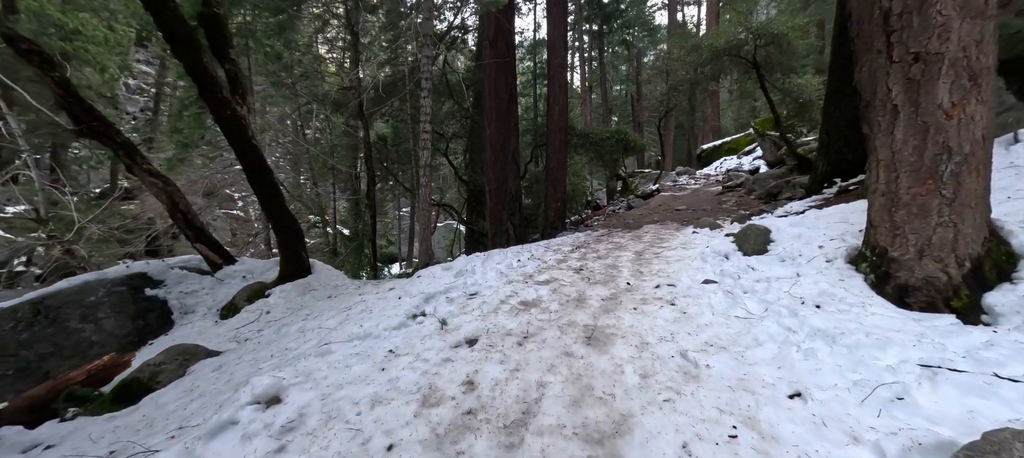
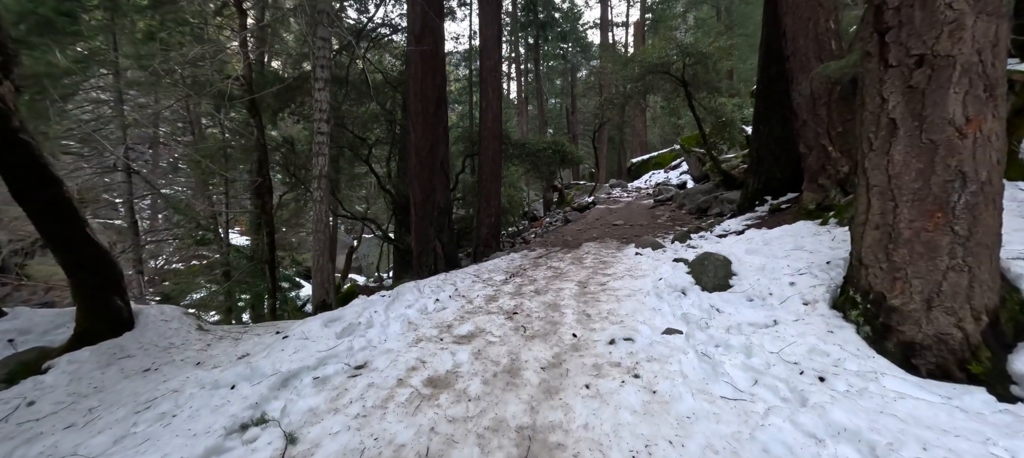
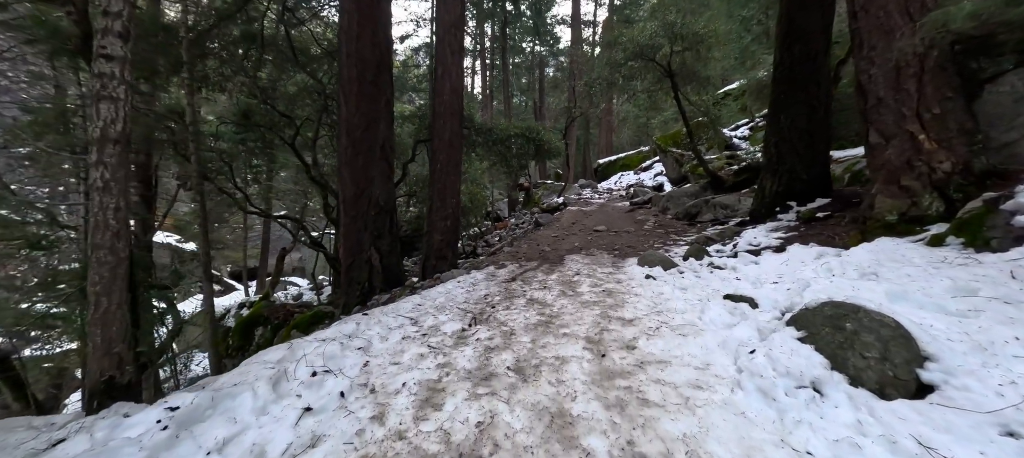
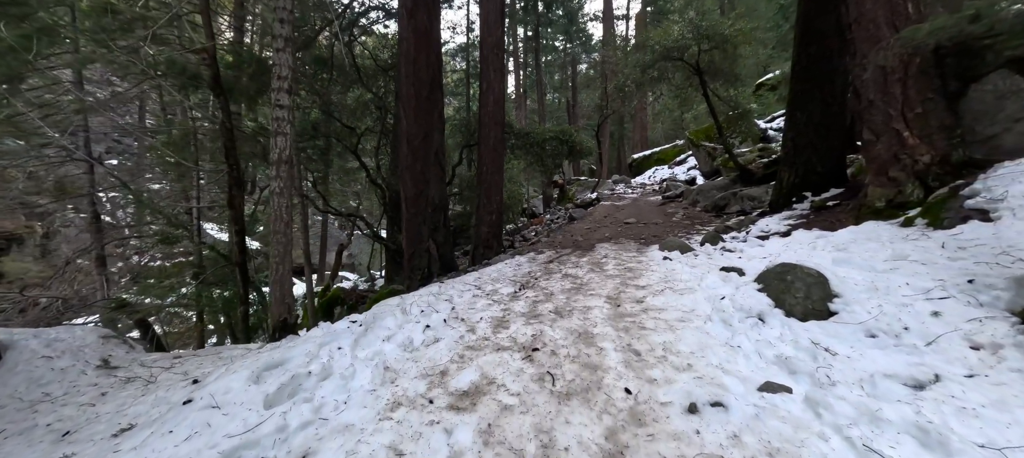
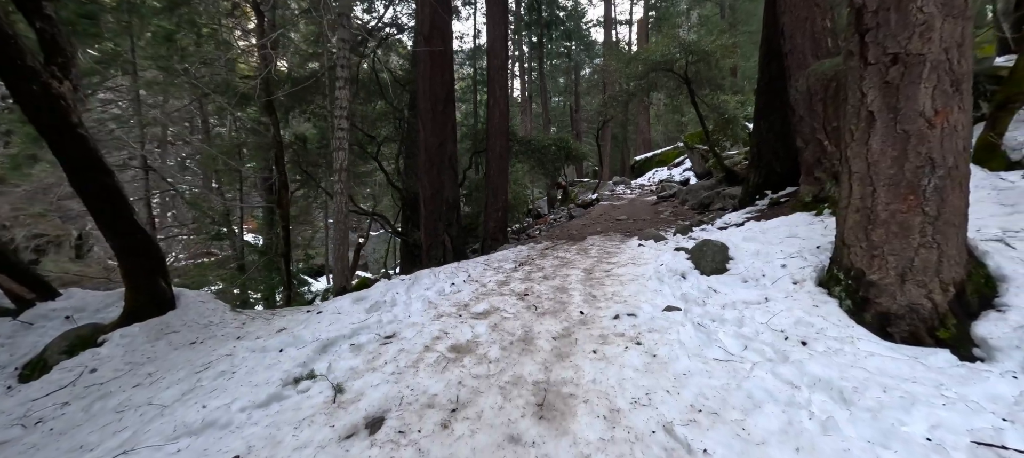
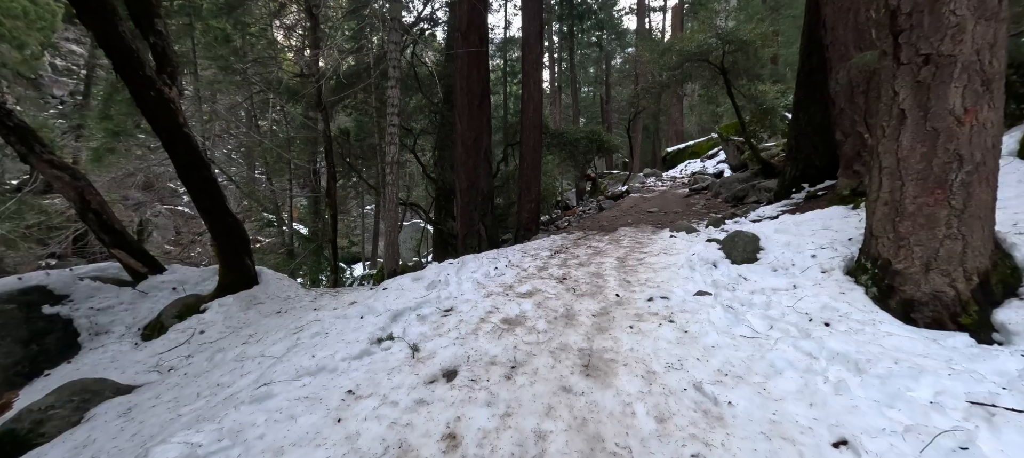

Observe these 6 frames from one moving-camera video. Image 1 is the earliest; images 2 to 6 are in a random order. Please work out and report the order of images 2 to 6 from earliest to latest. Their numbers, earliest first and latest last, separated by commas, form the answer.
6, 5, 2, 4, 3
